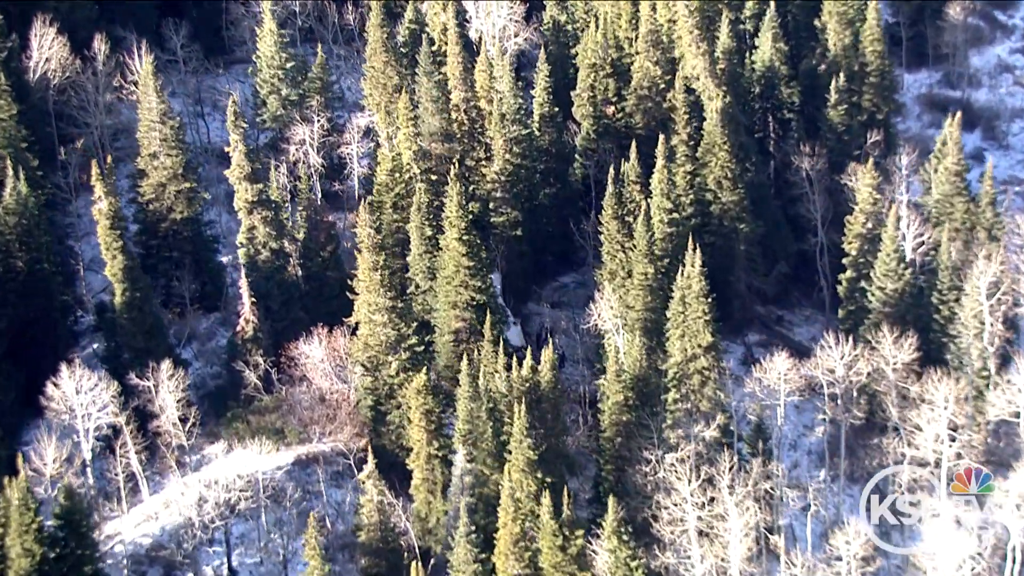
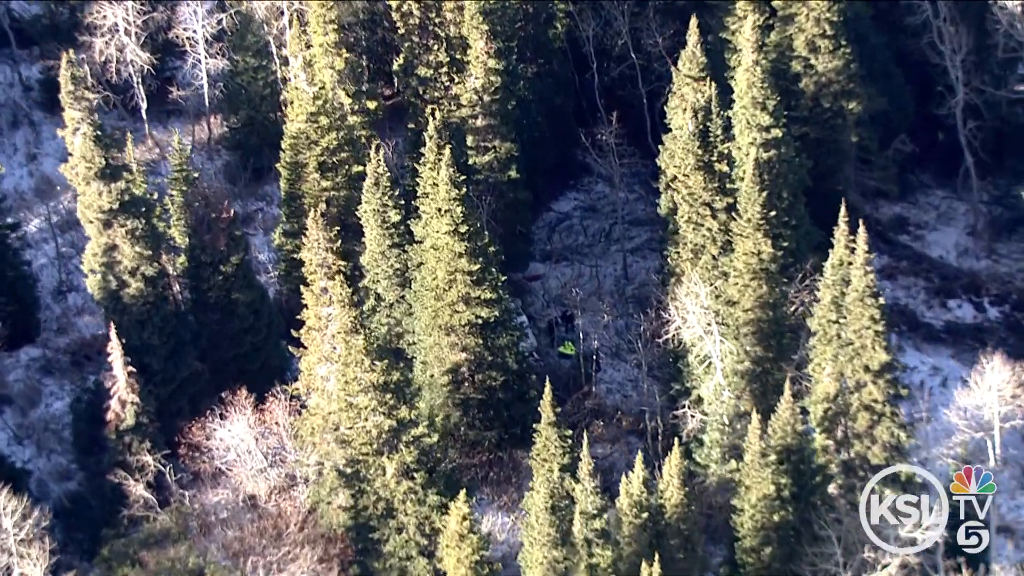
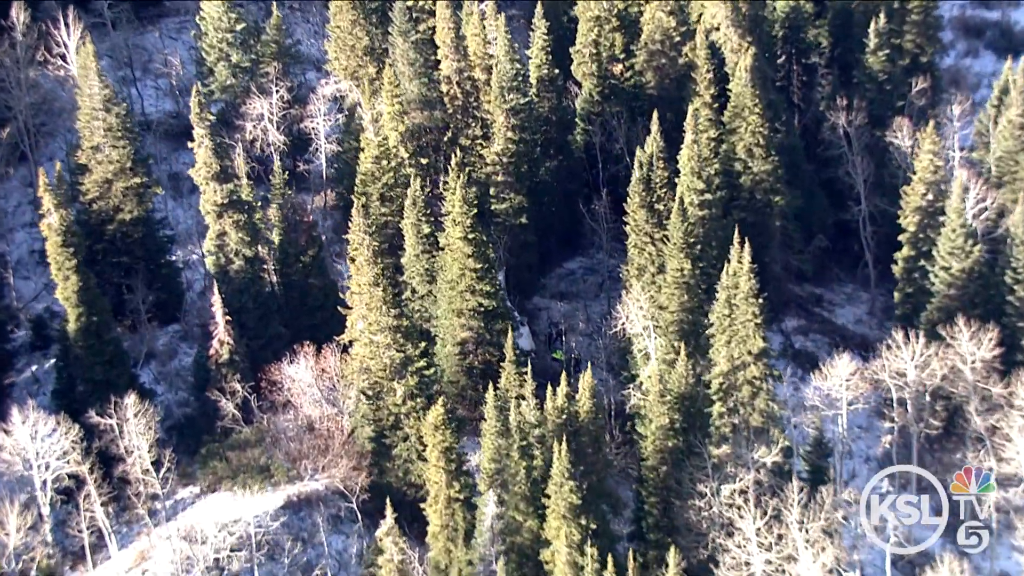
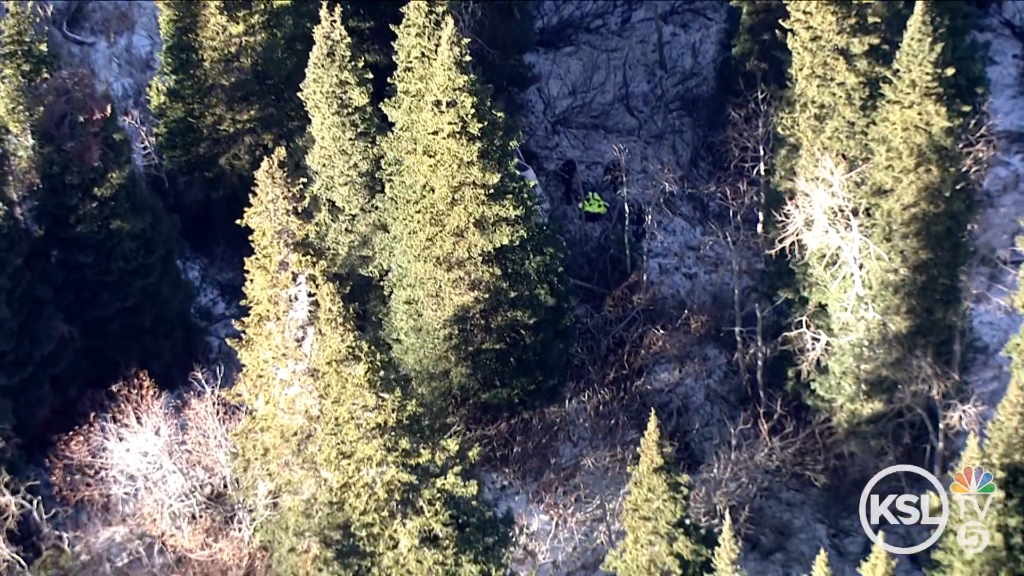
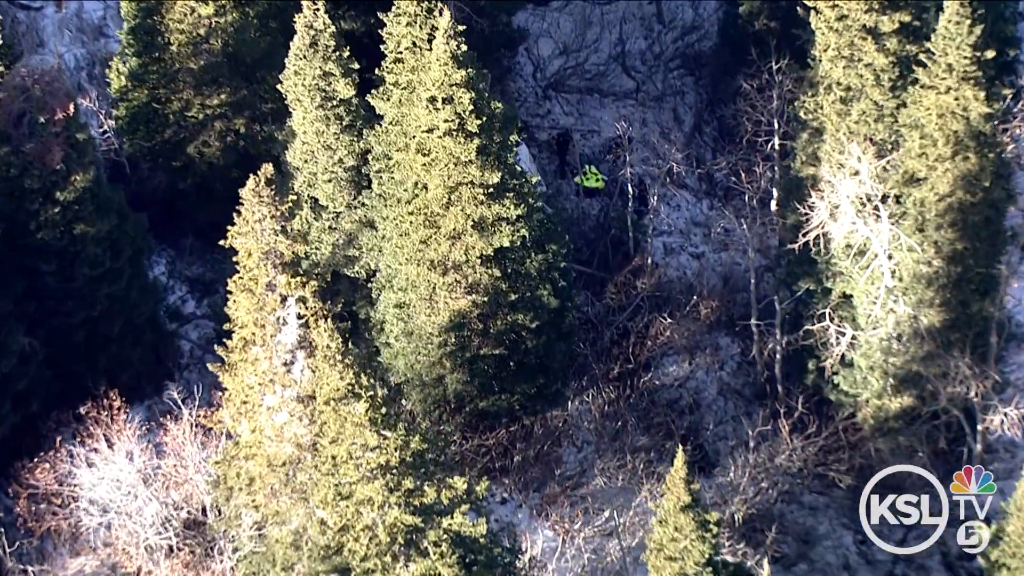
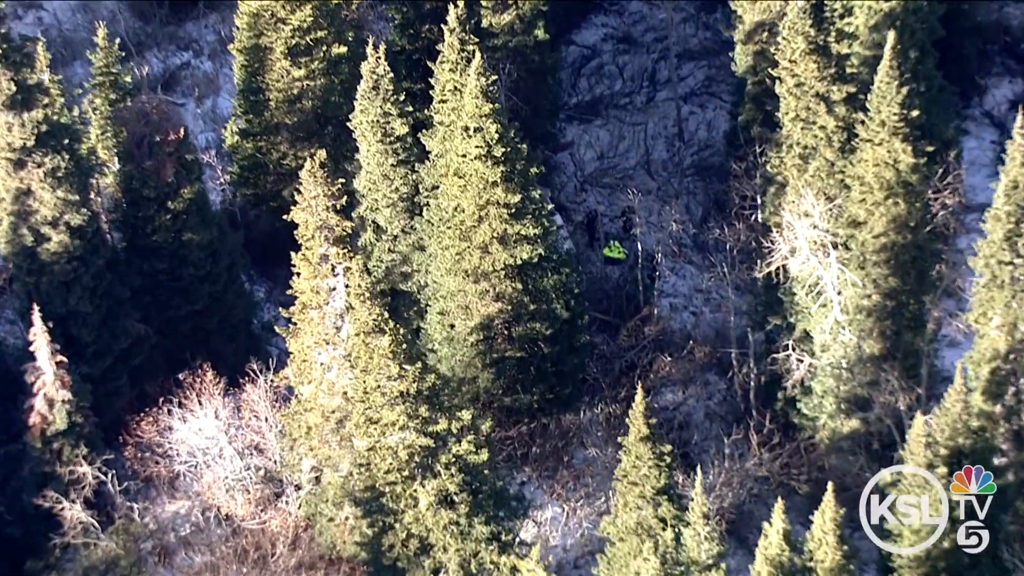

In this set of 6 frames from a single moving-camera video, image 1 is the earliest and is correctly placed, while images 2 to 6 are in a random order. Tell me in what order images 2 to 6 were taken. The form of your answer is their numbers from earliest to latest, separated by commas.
3, 2, 6, 4, 5
